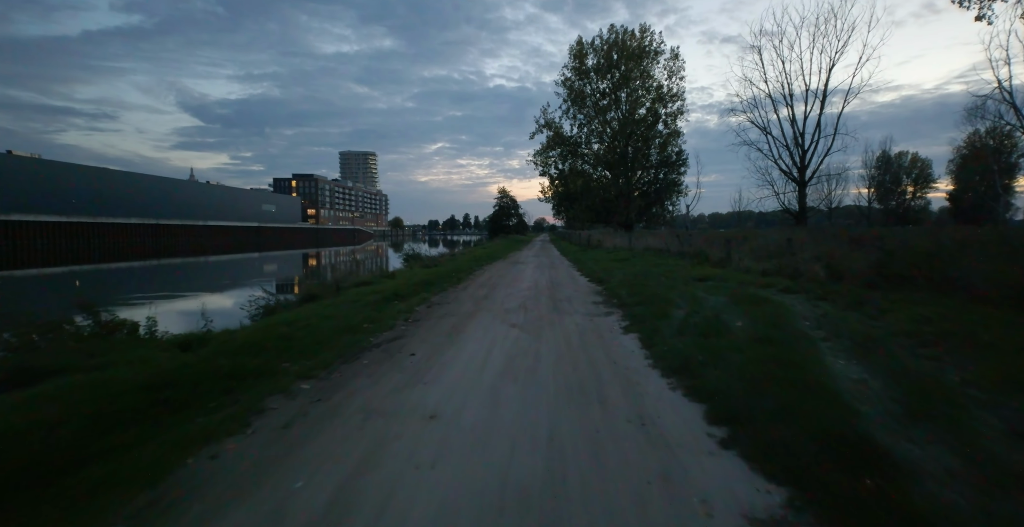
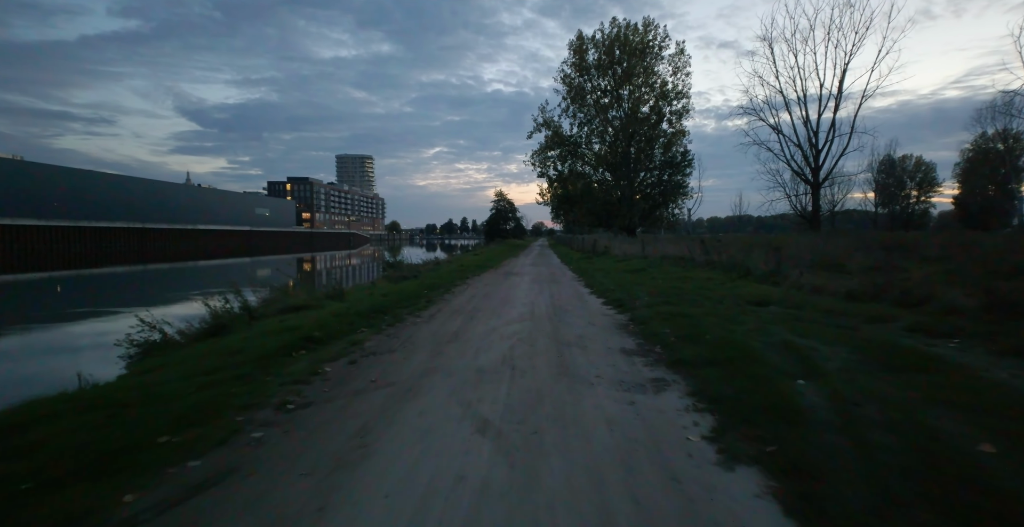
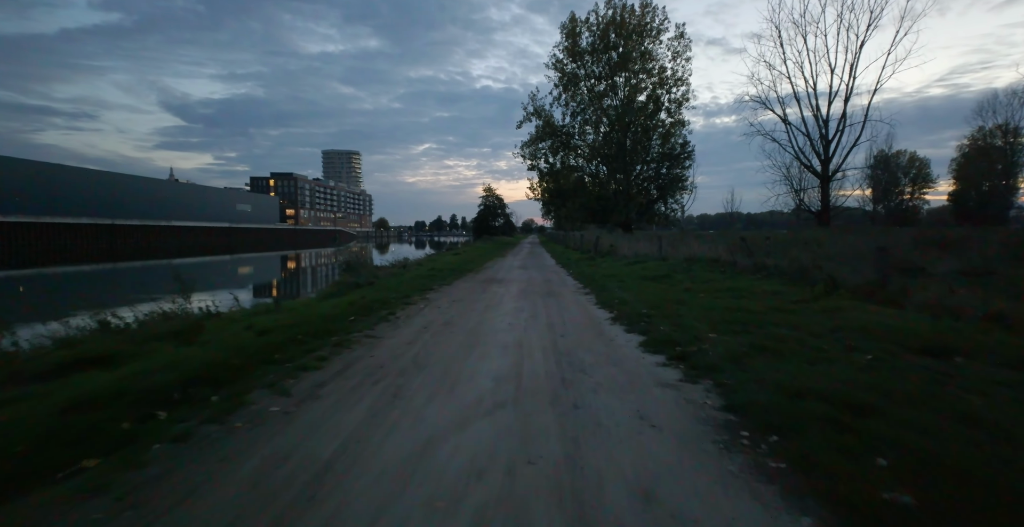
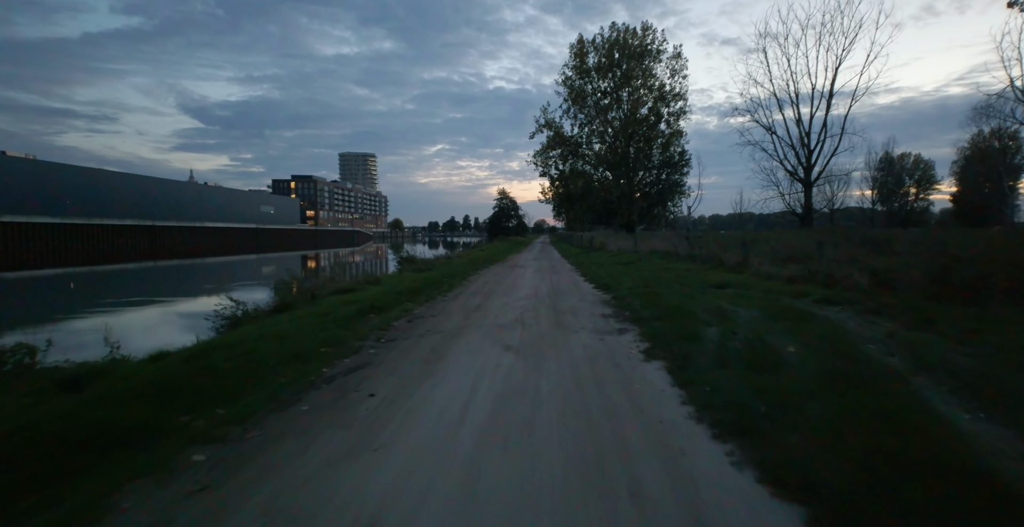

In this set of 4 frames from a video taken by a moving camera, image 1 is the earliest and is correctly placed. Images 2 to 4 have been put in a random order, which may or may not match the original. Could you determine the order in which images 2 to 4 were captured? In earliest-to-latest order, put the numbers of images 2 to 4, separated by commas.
4, 2, 3
